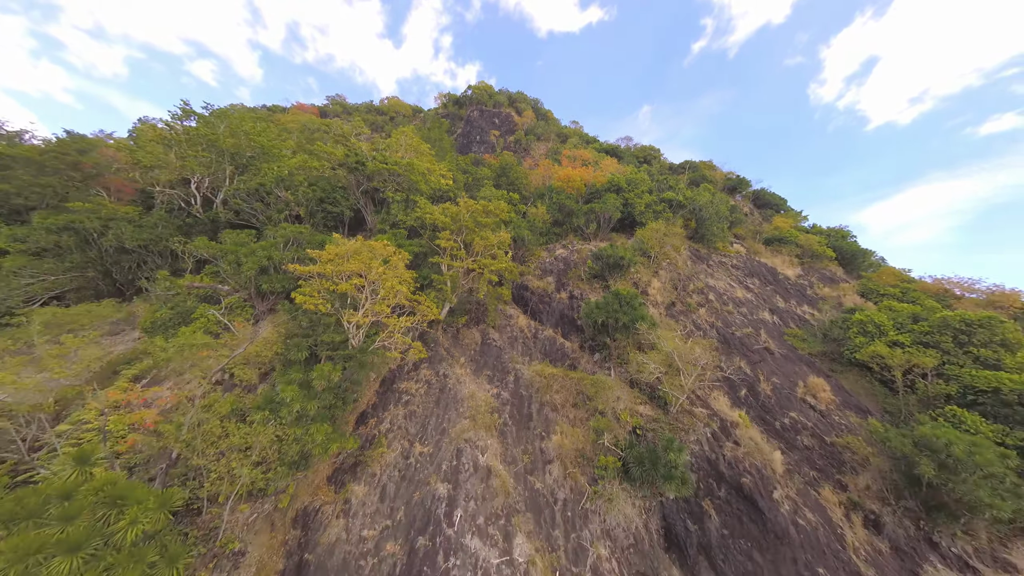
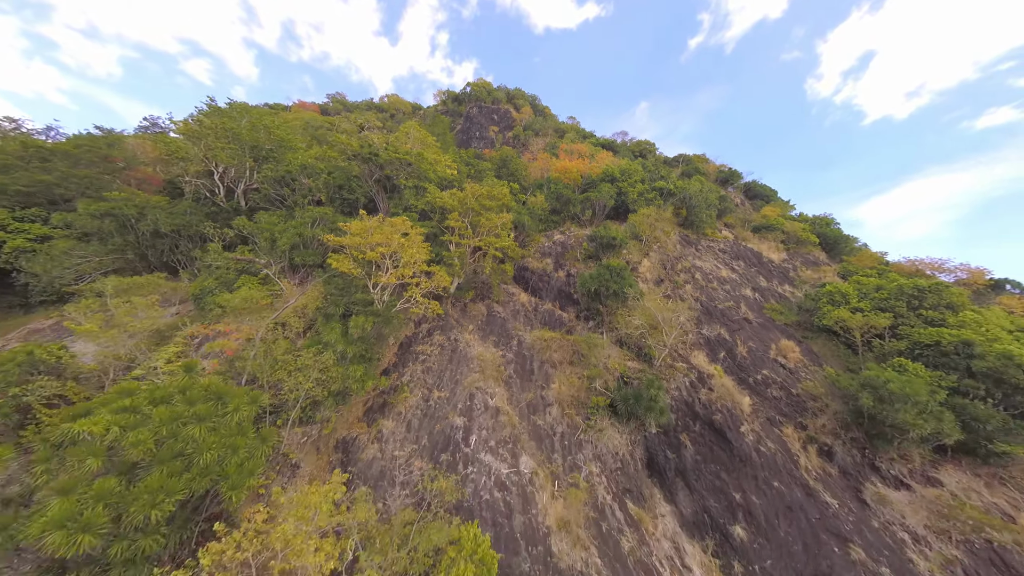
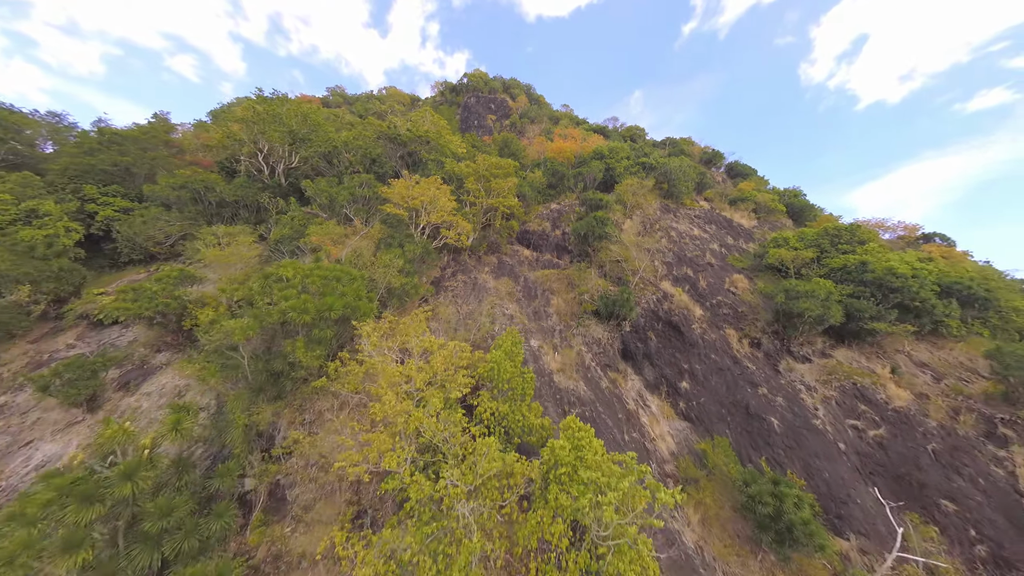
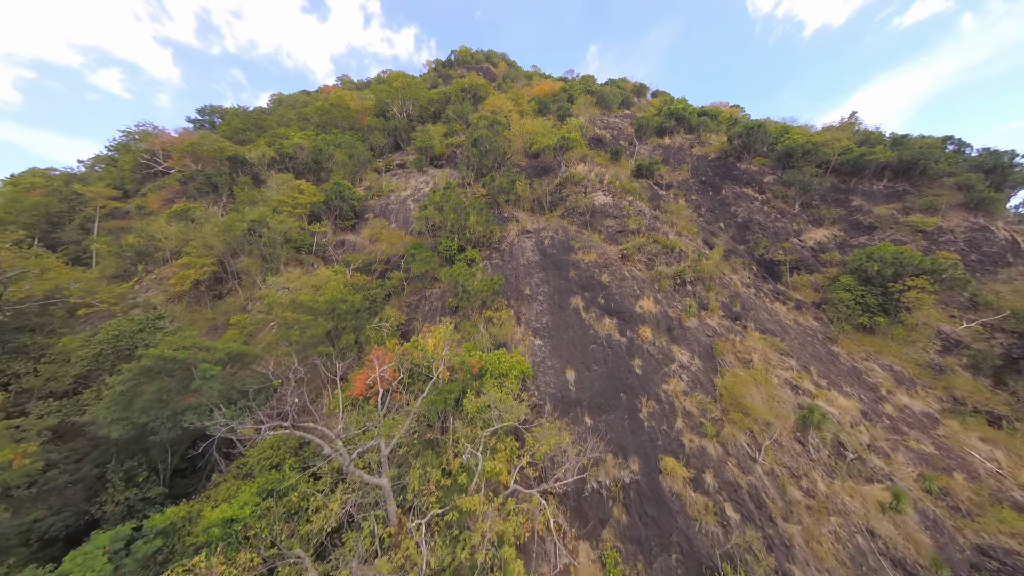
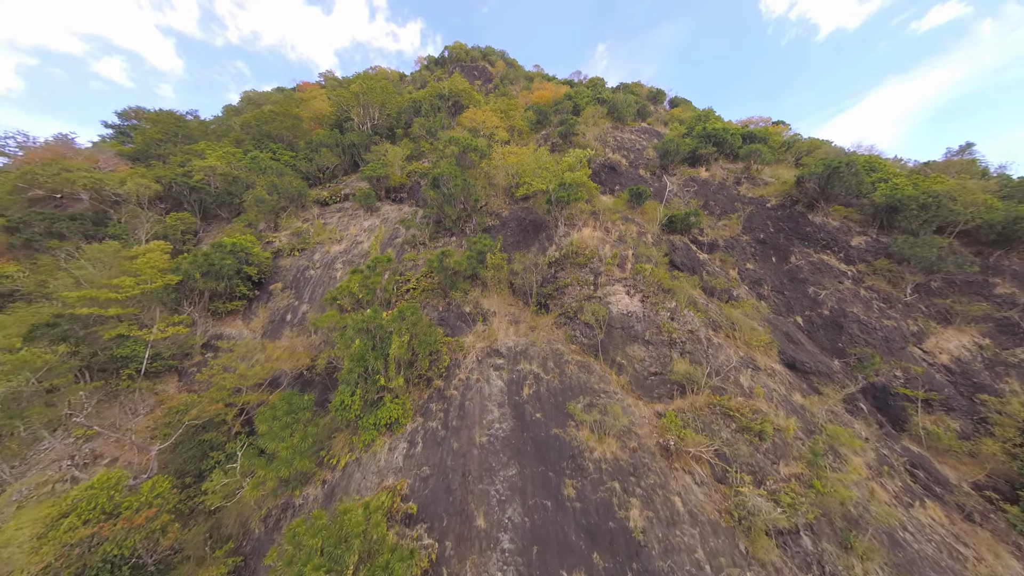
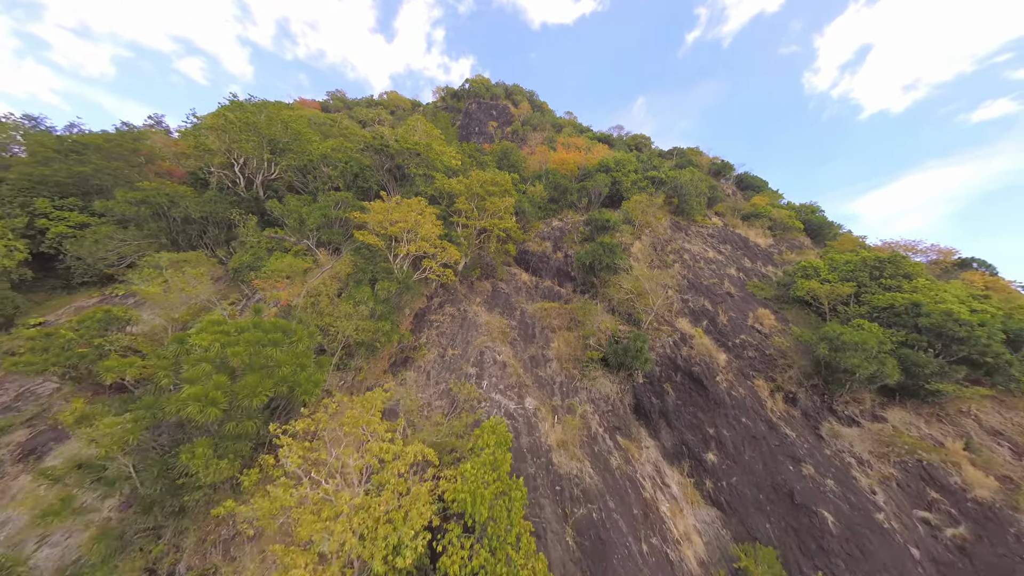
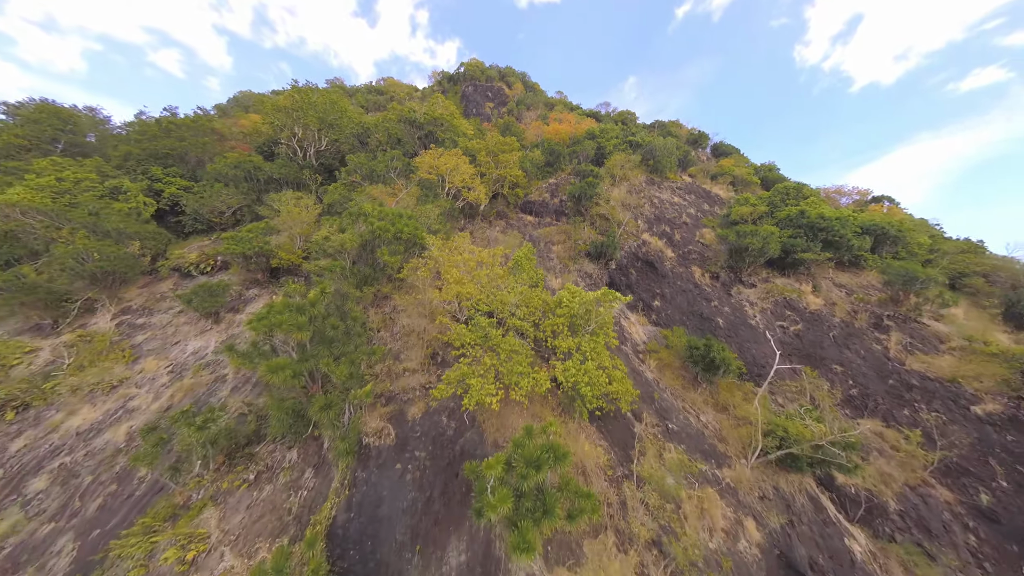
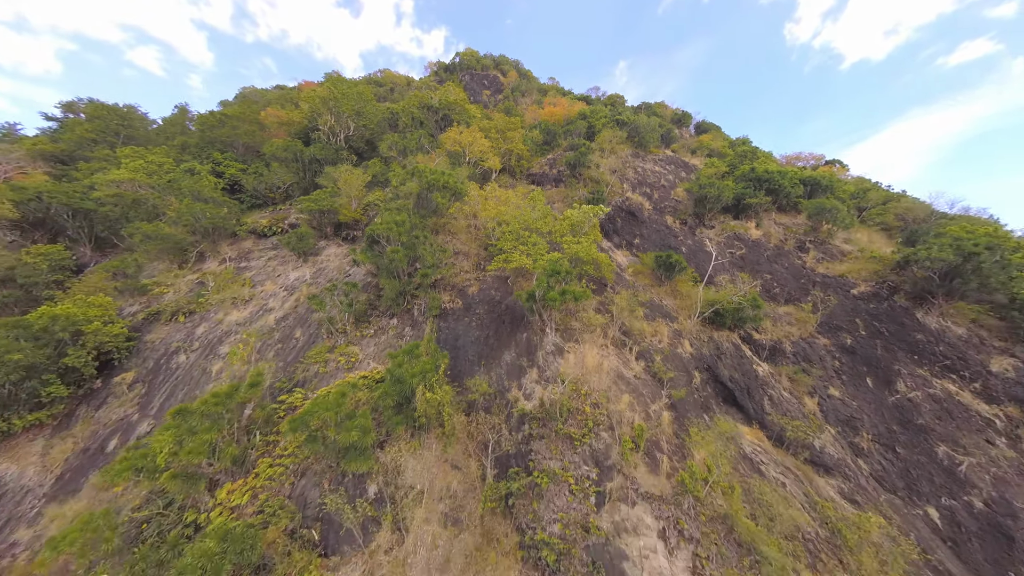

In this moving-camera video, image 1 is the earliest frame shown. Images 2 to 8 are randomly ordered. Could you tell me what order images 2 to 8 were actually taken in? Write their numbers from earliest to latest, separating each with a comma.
2, 6, 3, 7, 8, 5, 4
